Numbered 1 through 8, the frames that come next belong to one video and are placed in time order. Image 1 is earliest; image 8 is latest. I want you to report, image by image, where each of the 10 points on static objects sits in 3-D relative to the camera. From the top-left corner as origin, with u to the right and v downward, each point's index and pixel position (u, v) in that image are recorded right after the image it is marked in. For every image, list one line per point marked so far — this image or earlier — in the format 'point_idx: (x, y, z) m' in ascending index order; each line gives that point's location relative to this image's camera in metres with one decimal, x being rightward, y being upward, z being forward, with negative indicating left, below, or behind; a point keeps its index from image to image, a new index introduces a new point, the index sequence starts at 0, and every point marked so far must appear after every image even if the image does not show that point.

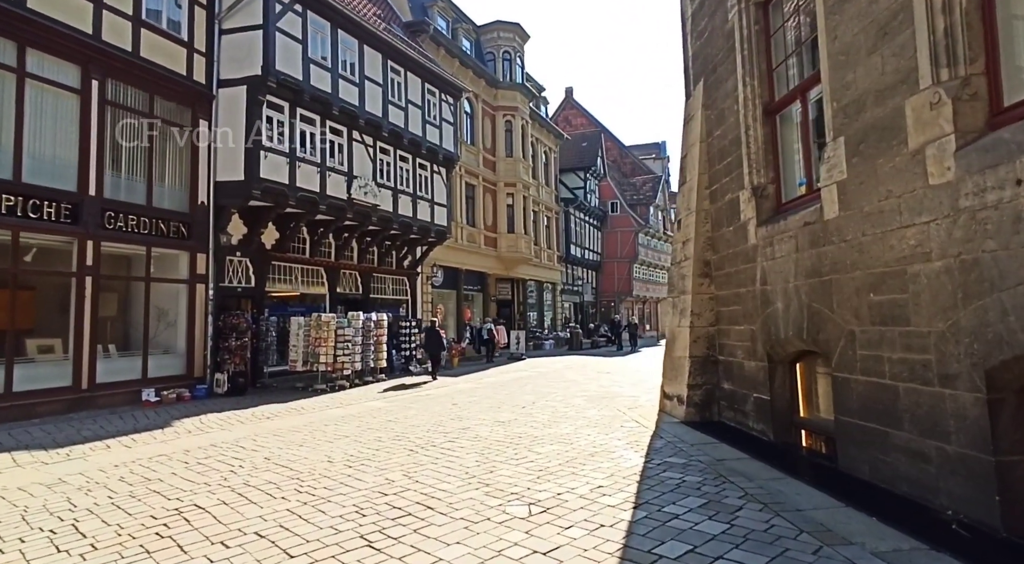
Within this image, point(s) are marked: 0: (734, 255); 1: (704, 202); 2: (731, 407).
0: (+3.0, +0.4, +8.3) m
1: (+2.9, +1.2, +9.2) m
2: (+3.0, -1.7, +8.4) m
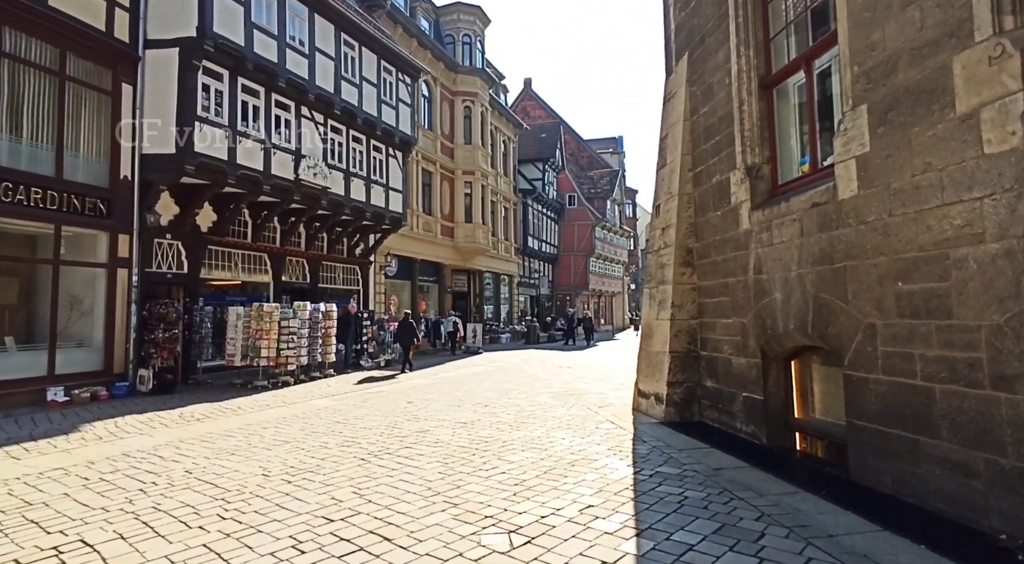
0: (+2.6, +0.5, +7.6) m
1: (+2.4, +1.3, +8.5) m
2: (+2.5, -1.6, +7.8) m
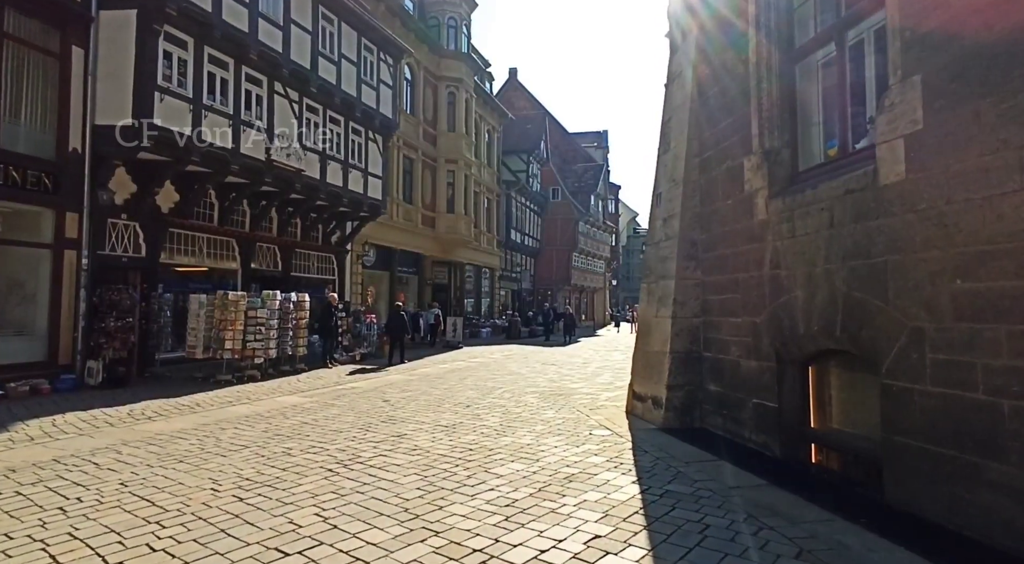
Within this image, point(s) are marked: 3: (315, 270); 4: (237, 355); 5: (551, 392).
0: (+2.5, +0.5, +6.9) m
1: (+2.3, +1.4, +7.8) m
2: (+2.4, -1.5, +7.2) m
3: (-5.8, +0.3, +18.5) m
4: (-5.5, -1.5, +12.4) m
5: (+0.7, -2.0, +11.3) m
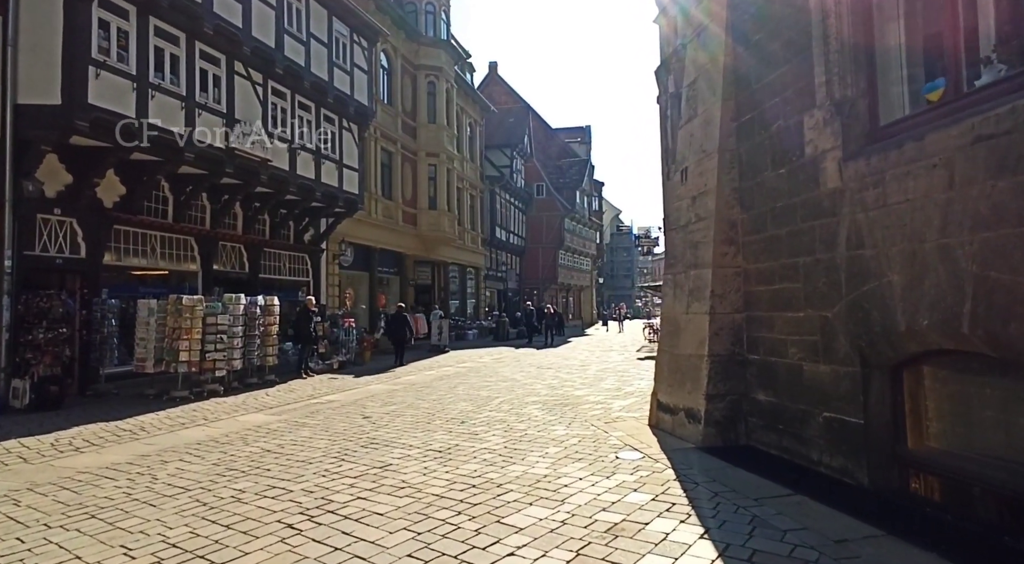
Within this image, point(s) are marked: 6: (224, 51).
0: (+2.5, +0.7, +5.6) m
1: (+2.3, +1.5, +6.6) m
2: (+2.5, -1.4, +5.9) m
3: (-6.1, +0.3, +17.0) m
4: (-5.5, -1.5, +10.8) m
5: (+0.7, -1.9, +10.0) m
6: (-6.2, +5.0, +13.4) m
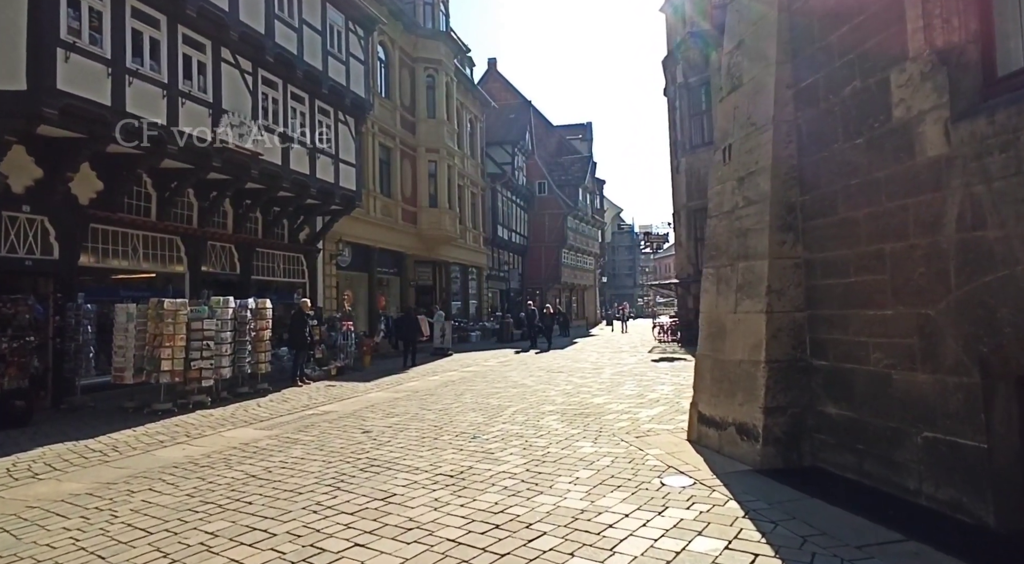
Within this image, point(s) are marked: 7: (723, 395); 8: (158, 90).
0: (+2.7, +0.7, +4.7) m
1: (+2.5, +1.6, +5.6) m
2: (+2.7, -1.3, +4.9) m
3: (-5.9, +0.2, +16.0) m
4: (-5.3, -1.5, +9.9) m
5: (+0.9, -1.9, +9.1) m
6: (-6.0, +4.9, +12.4) m
7: (+2.0, -1.1, +6.0) m
8: (-6.3, +3.4, +11.1) m
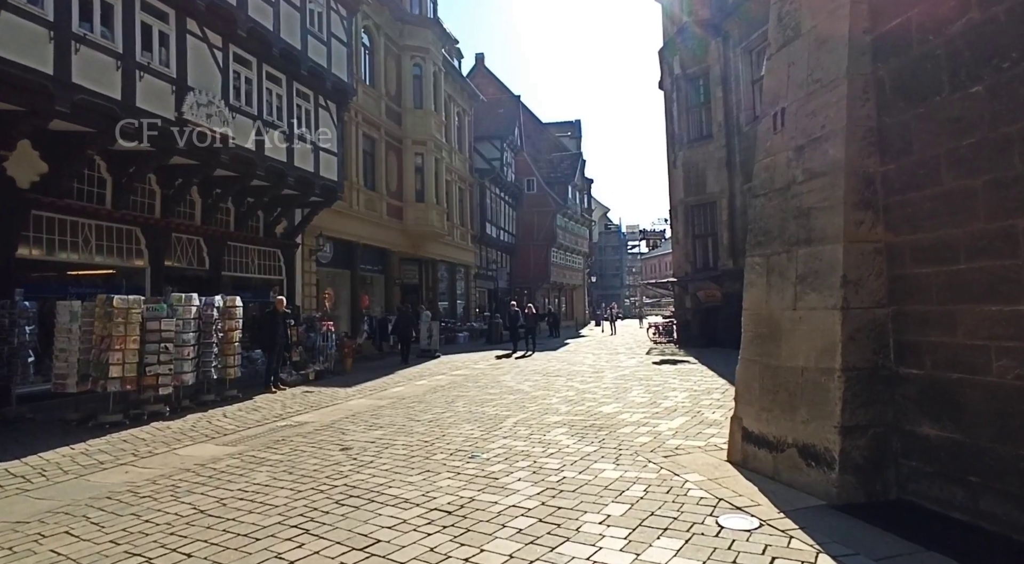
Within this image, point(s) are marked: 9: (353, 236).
0: (+2.8, +0.8, +3.7) m
1: (+2.6, +1.6, +4.6) m
2: (+2.8, -1.2, +3.9) m
3: (-6.1, +0.3, +14.8) m
4: (-5.3, -1.4, +8.7) m
5: (+0.9, -1.8, +8.0) m
6: (-6.1, +5.0, +11.2) m
7: (+2.1, -1.0, +5.0) m
8: (-6.3, +3.5, +9.8) m
9: (-5.0, +1.4, +19.3) m
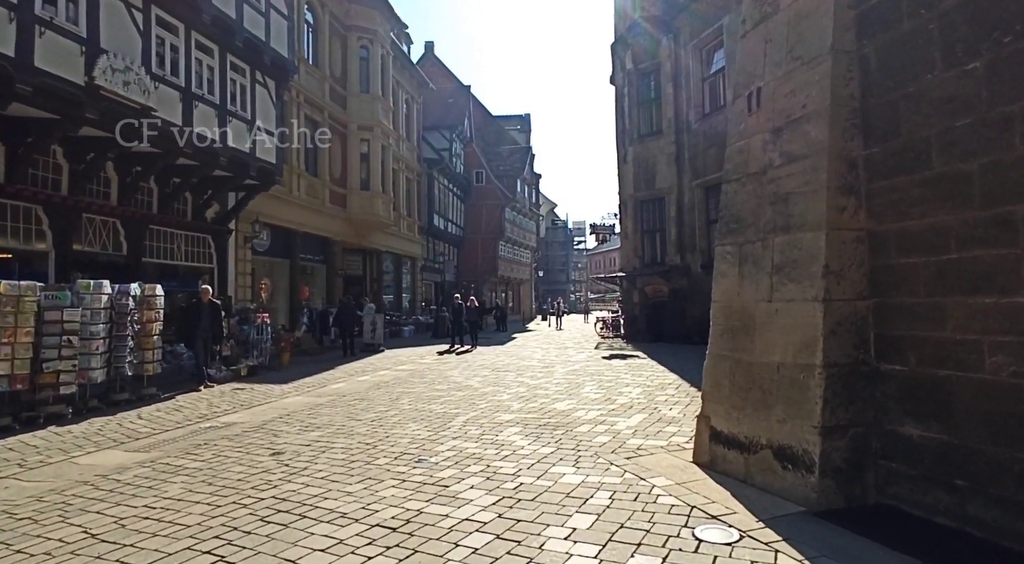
0: (+2.6, +0.9, +3.4) m
1: (+2.3, +1.7, +4.3) m
2: (+2.5, -1.2, +3.6) m
3: (-7.2, +0.6, +13.7) m
4: (-6.0, -1.3, +7.7) m
5: (+0.3, -1.7, +7.6) m
6: (-6.9, +5.2, +10.1) m
7: (+1.8, -0.9, +4.6) m
8: (-7.0, +3.7, +8.7) m
9: (-6.5, +1.7, +18.3) m
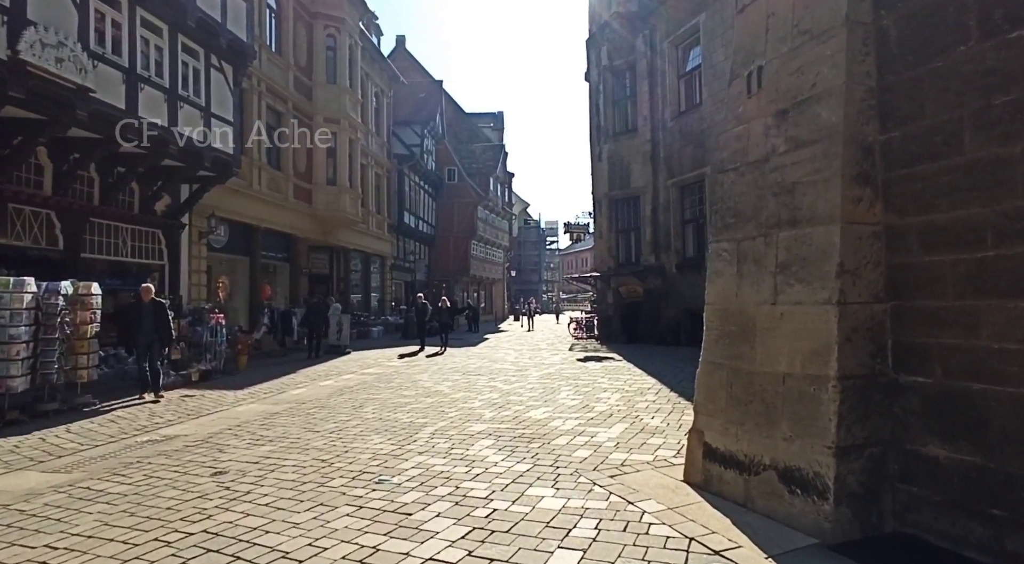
0: (+2.5, +0.9, +2.9) m
1: (+2.1, +1.7, +3.8) m
2: (+2.4, -1.2, +3.2) m
3: (-7.8, +0.6, +12.8) m
4: (-6.3, -1.2, +6.8) m
5: (0.0, -1.7, +7.0) m
6: (-7.2, +5.3, +9.2) m
7: (+1.6, -0.9, +4.1) m
8: (-7.3, +3.8, +7.8) m
9: (-7.3, +1.8, +17.4) m
